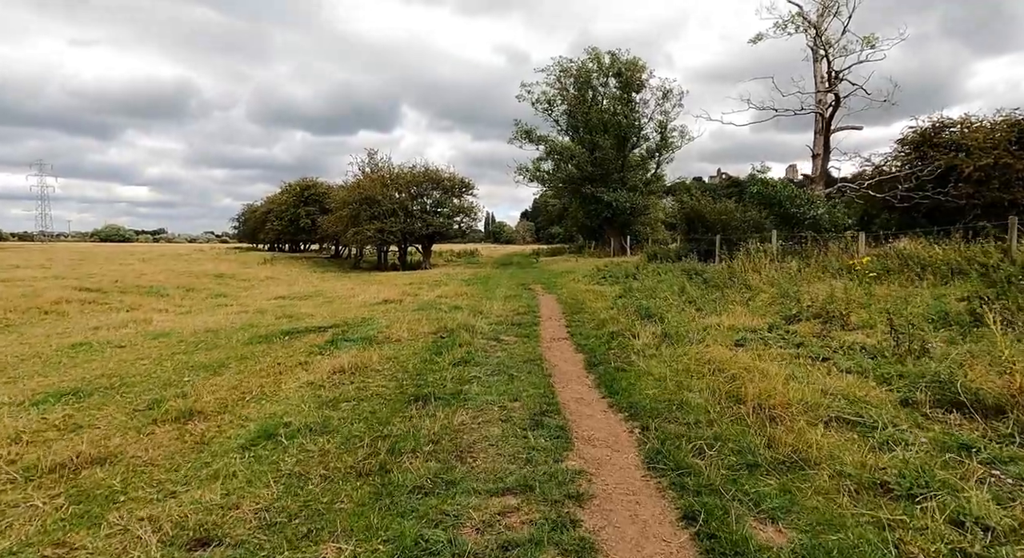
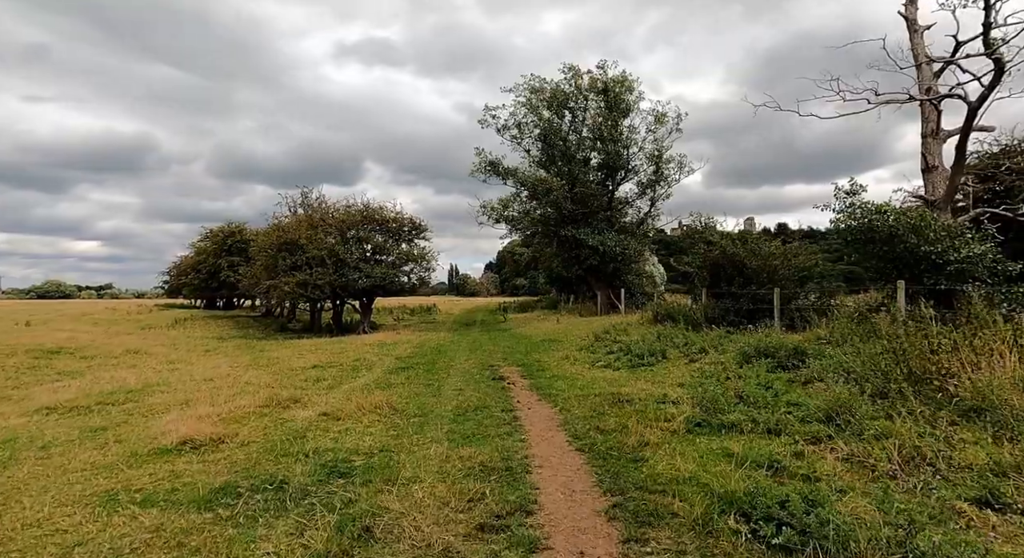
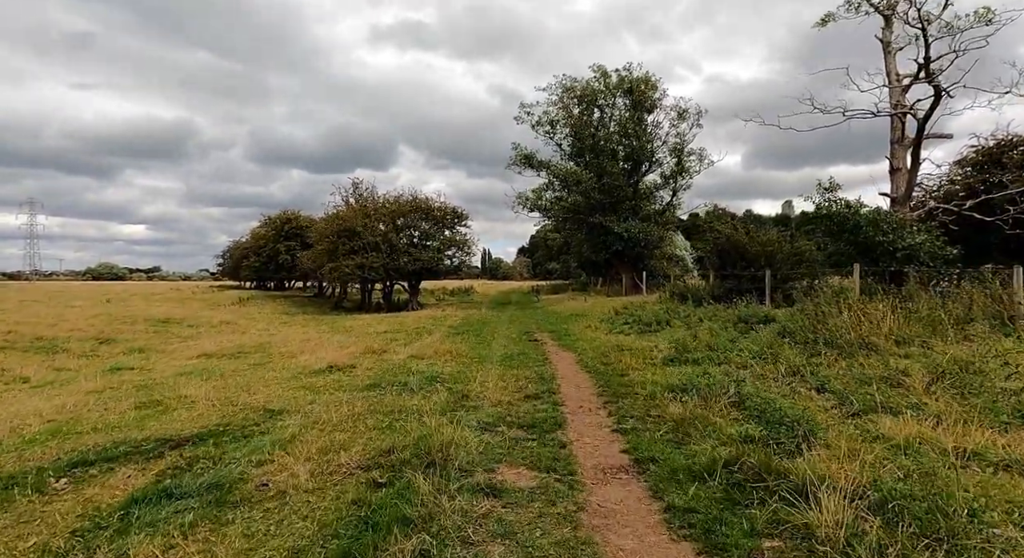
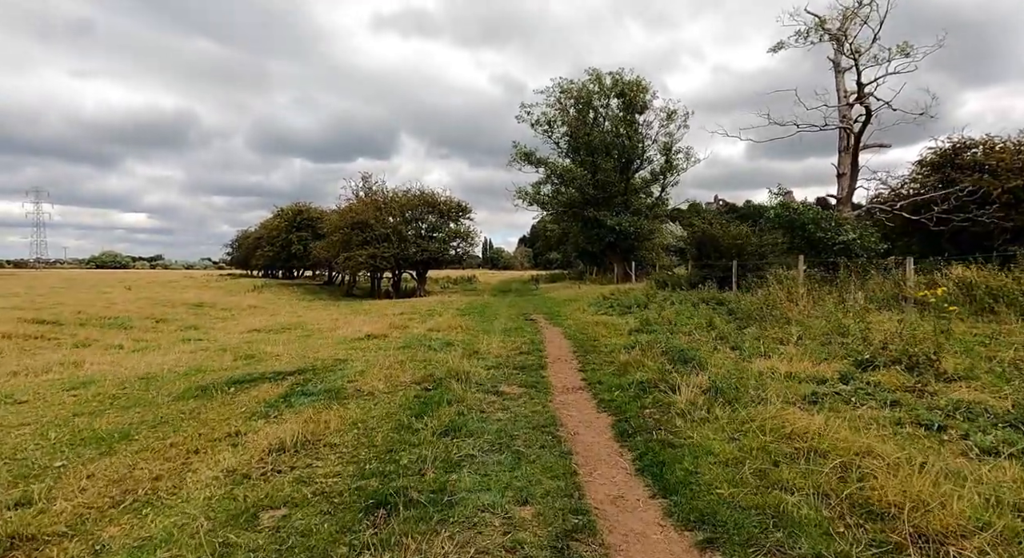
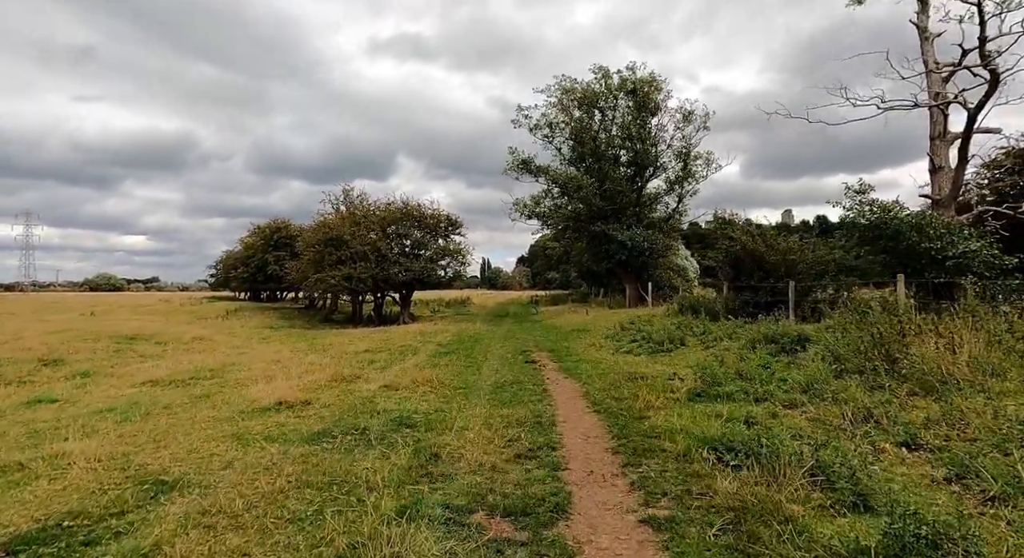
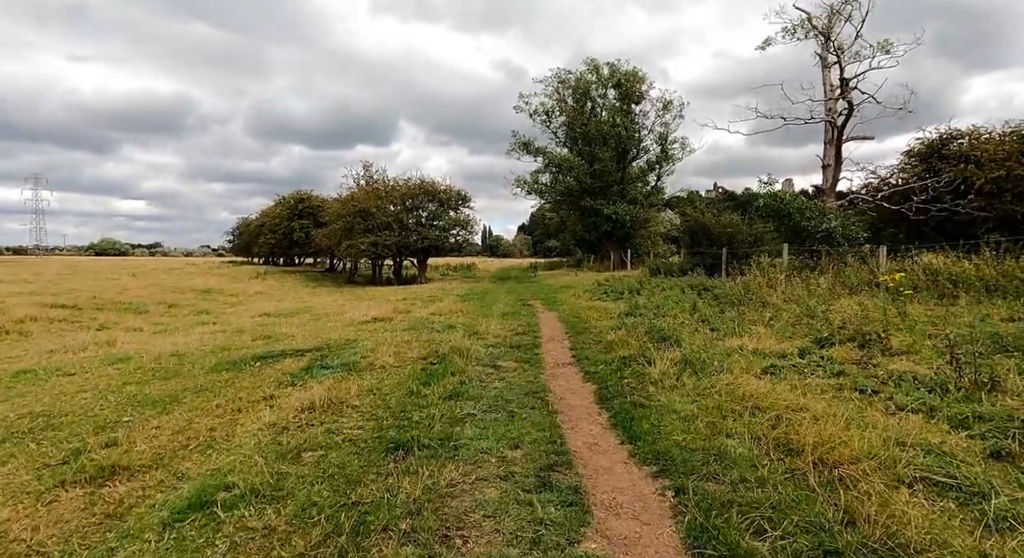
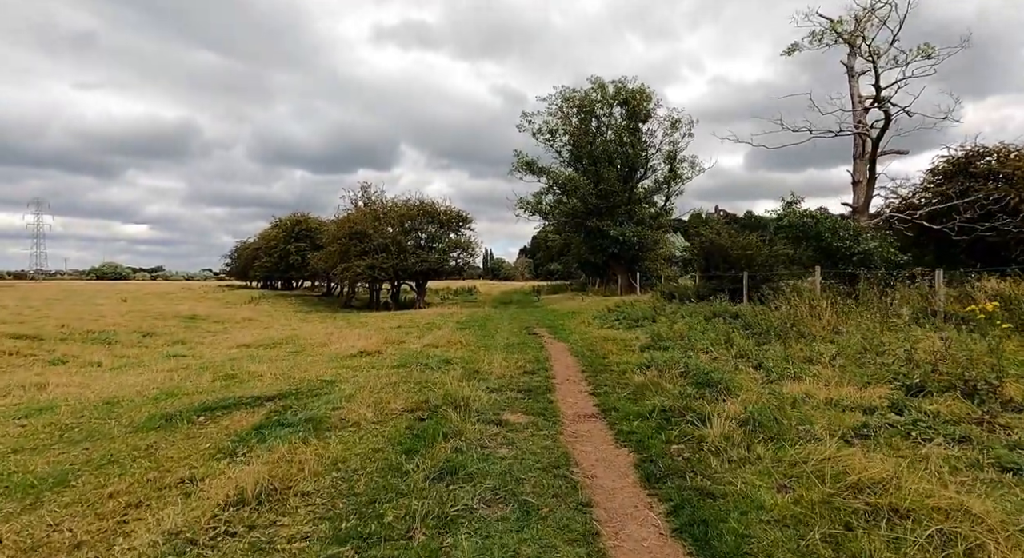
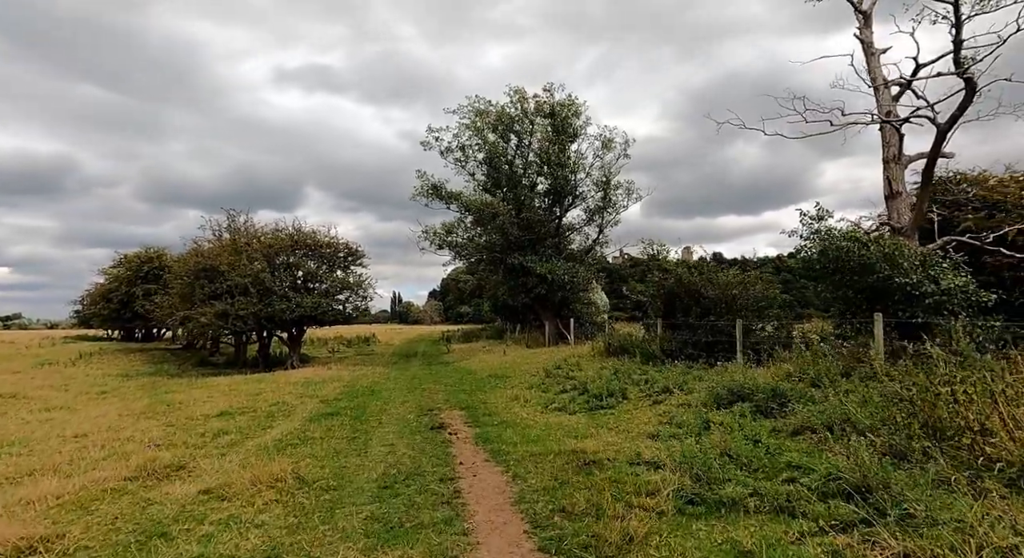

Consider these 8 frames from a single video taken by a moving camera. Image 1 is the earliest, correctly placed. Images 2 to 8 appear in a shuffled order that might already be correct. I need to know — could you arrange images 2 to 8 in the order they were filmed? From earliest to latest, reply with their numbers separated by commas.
6, 4, 7, 3, 5, 2, 8
